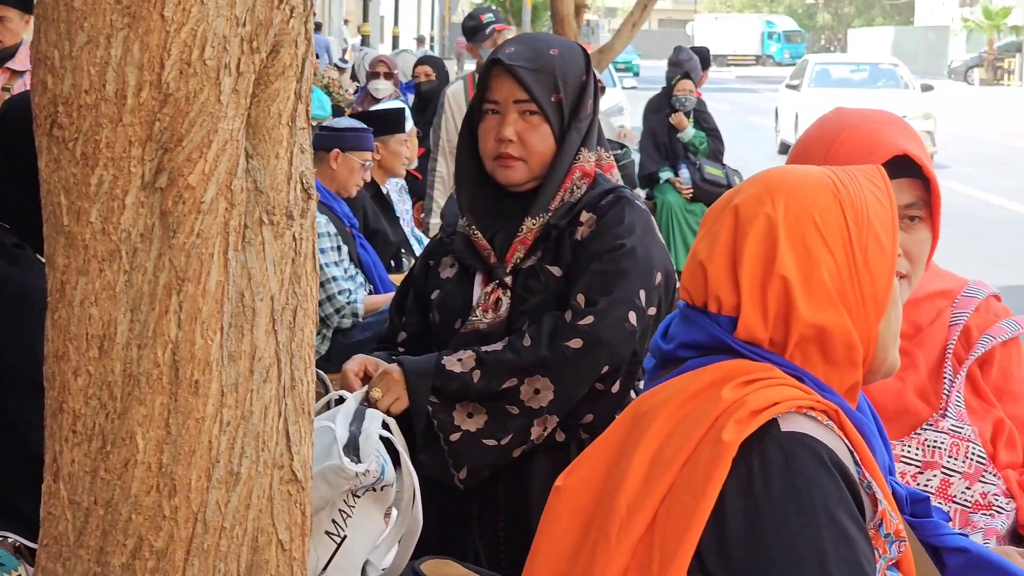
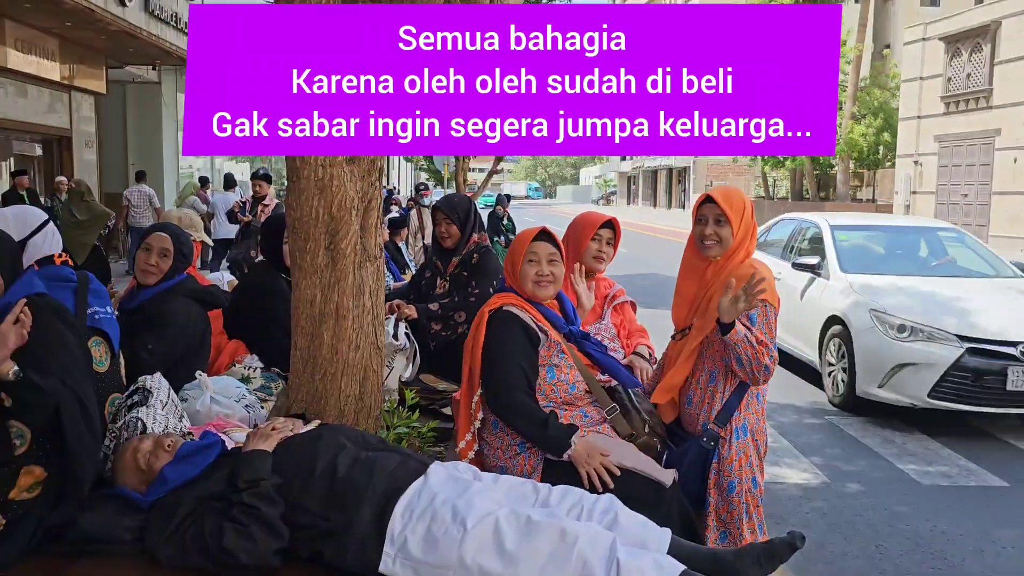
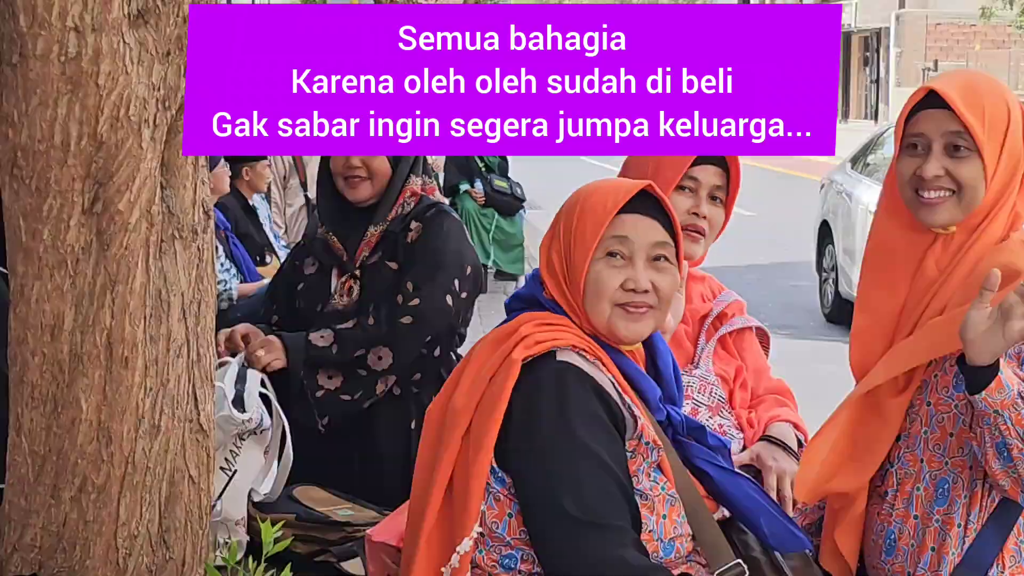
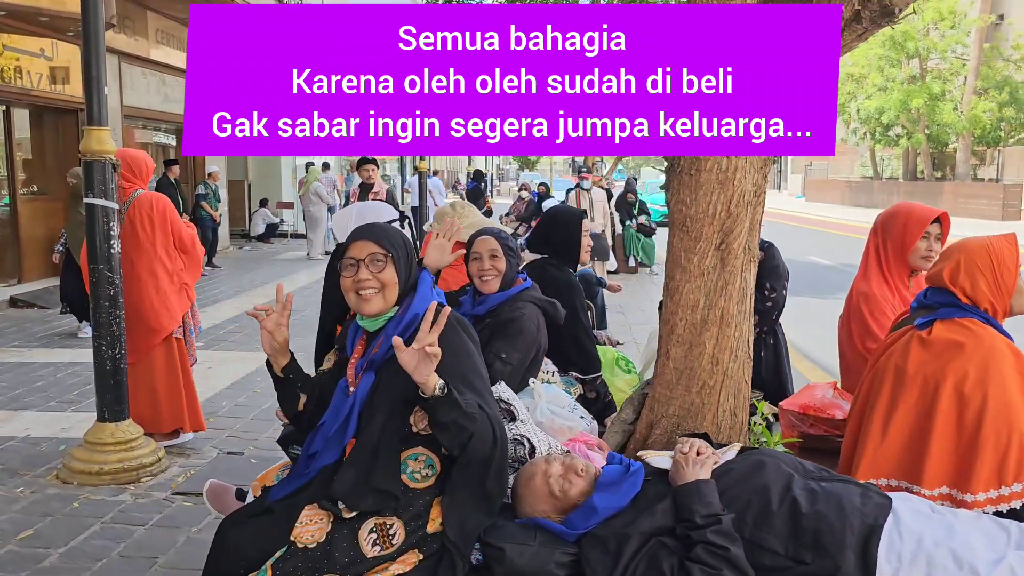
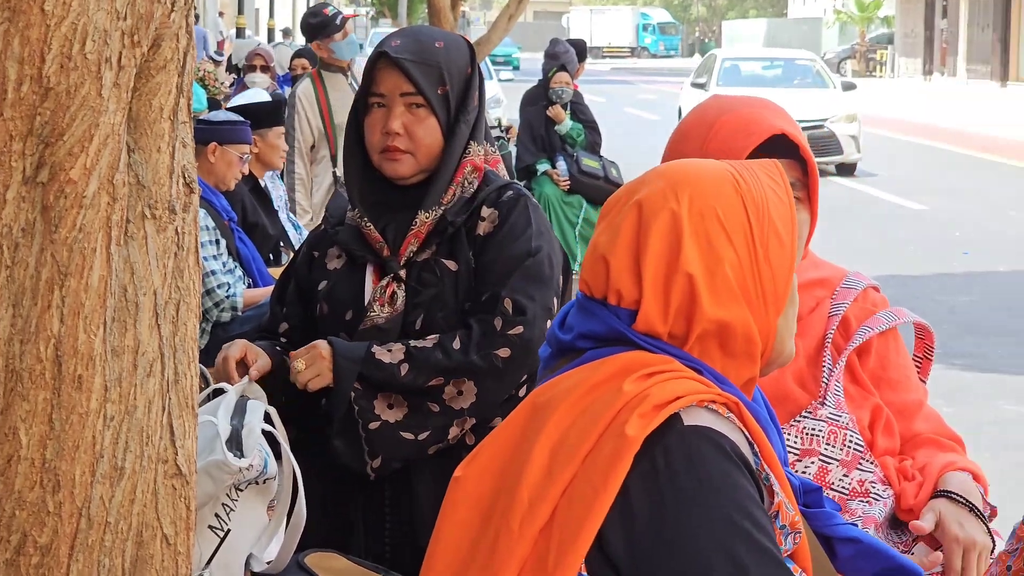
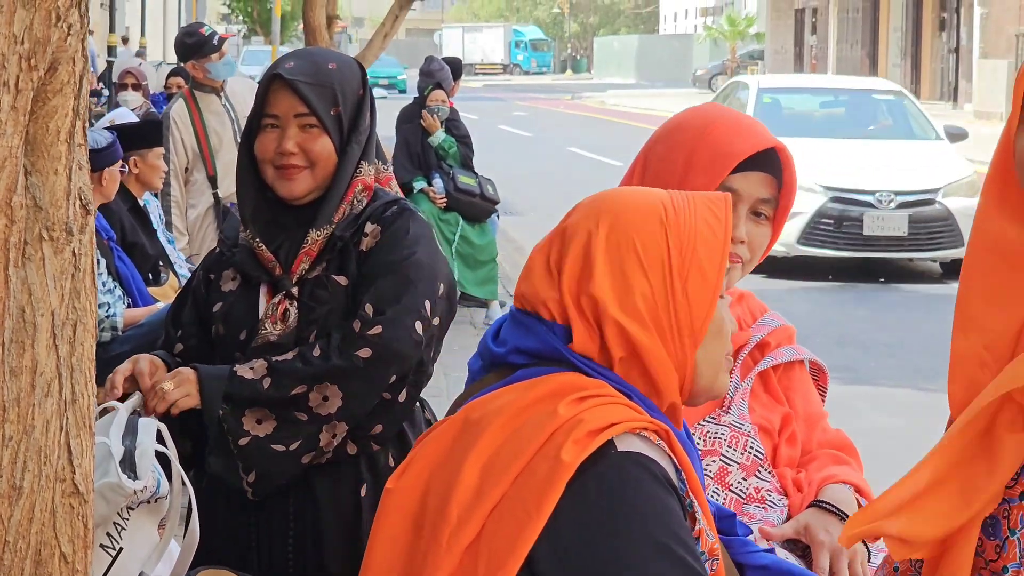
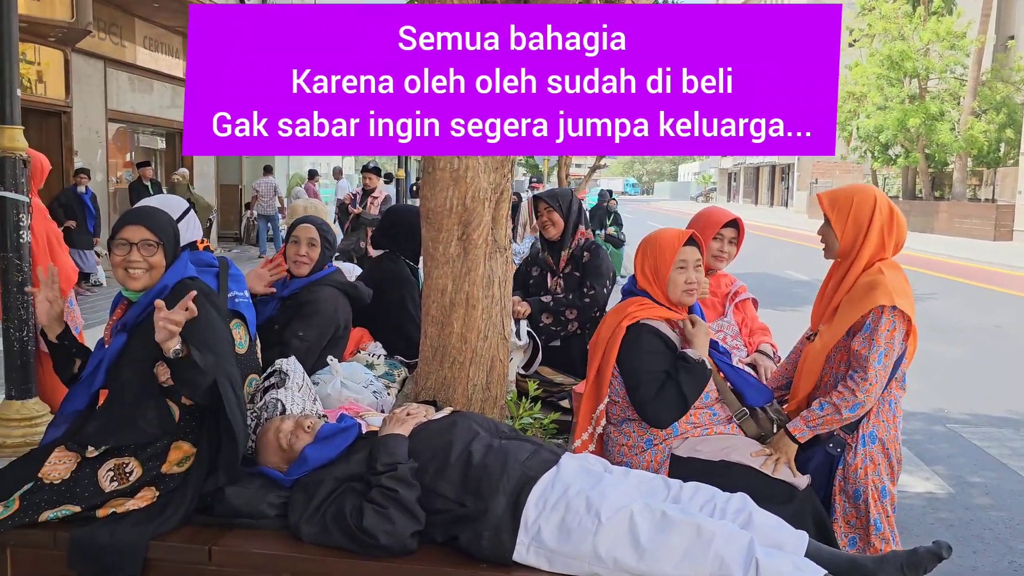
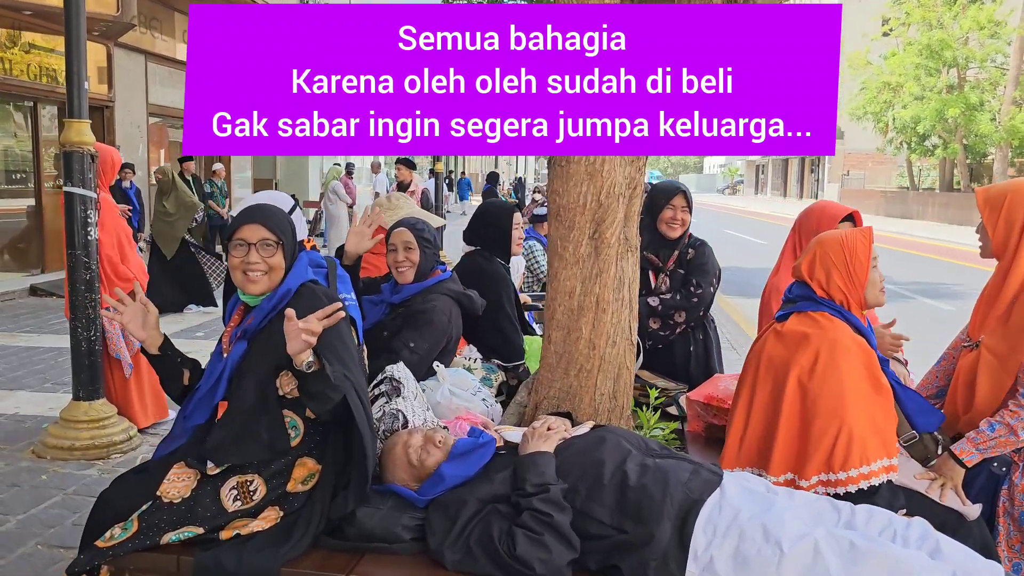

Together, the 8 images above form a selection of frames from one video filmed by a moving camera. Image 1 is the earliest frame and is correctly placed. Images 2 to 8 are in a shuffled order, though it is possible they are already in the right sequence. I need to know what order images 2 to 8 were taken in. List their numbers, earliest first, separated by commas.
5, 6, 3, 2, 7, 8, 4
